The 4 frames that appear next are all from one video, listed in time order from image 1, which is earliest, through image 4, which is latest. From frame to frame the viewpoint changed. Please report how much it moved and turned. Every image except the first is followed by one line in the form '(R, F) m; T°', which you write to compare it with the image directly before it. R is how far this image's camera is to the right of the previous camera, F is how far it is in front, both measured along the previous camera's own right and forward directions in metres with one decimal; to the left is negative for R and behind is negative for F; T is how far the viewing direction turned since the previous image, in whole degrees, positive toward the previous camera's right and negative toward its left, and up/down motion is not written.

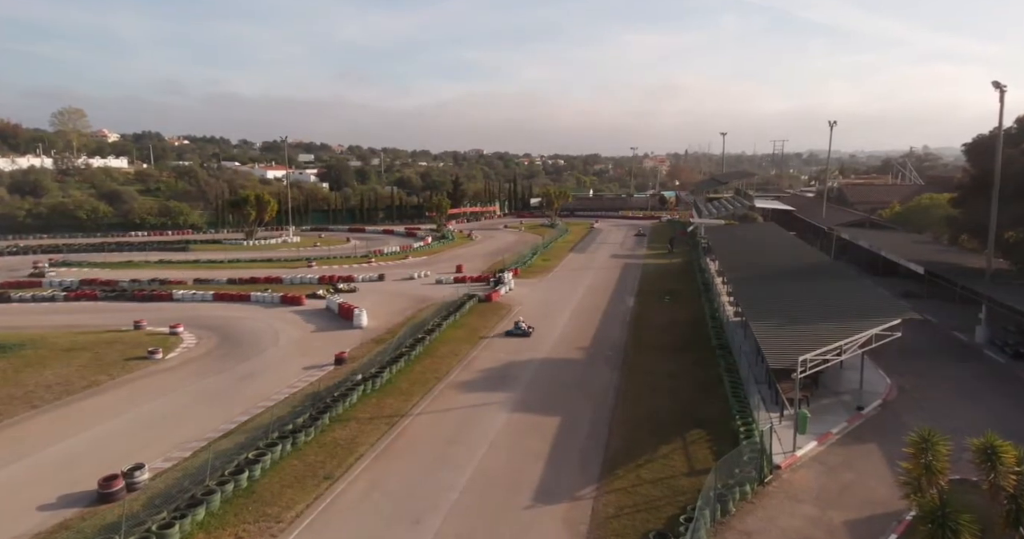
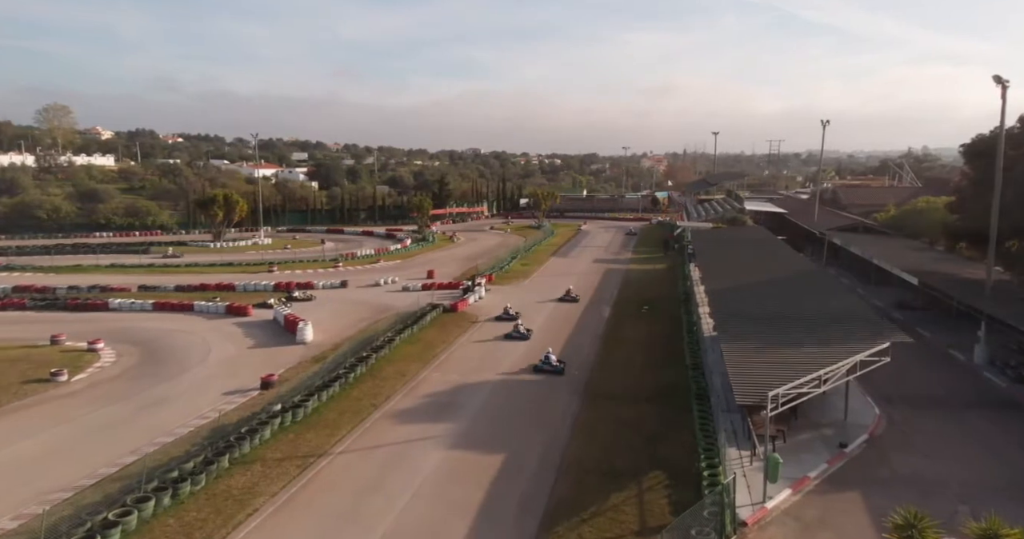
(+1.3, +2.1) m; 0°
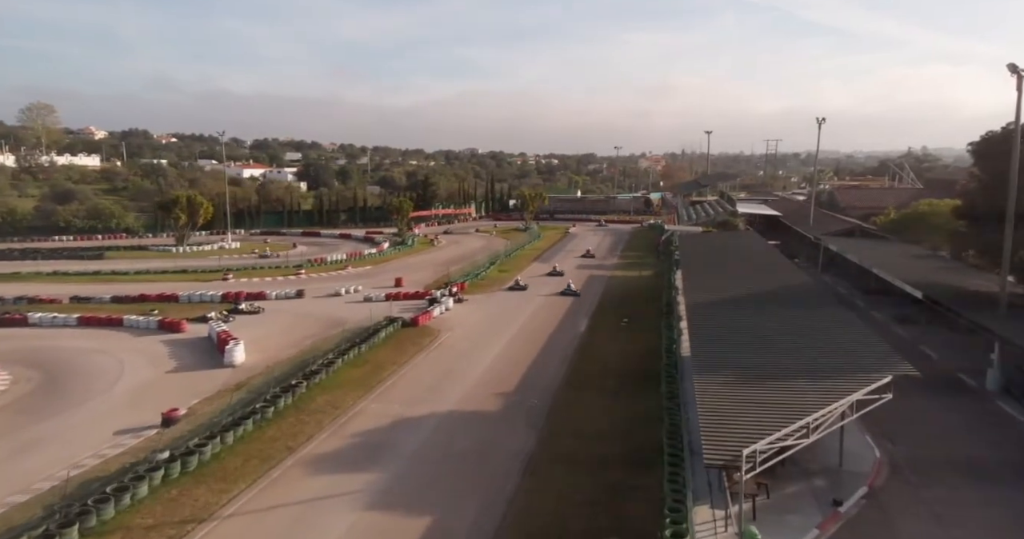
(+1.3, +2.6) m; 0°
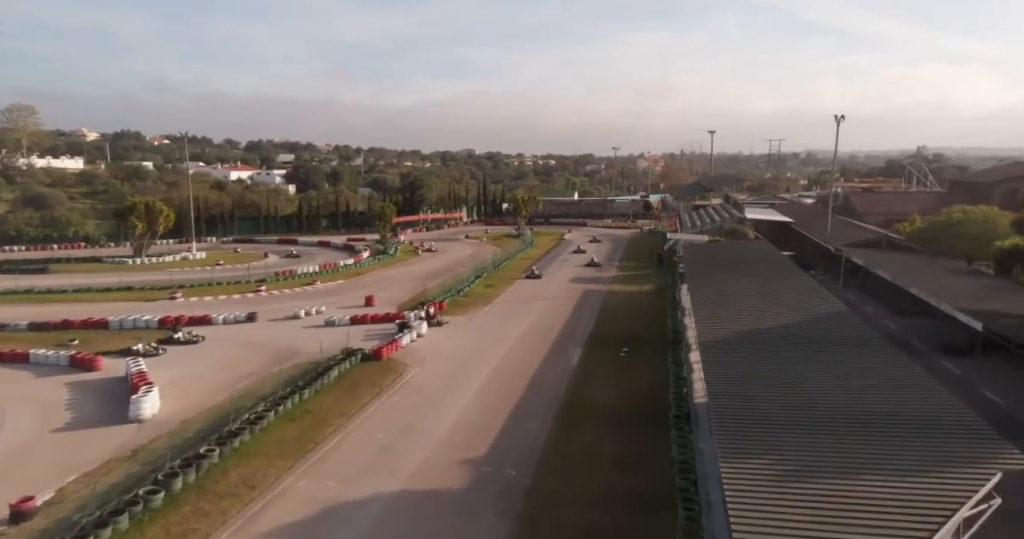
(+0.6, +3.9) m; 0°
